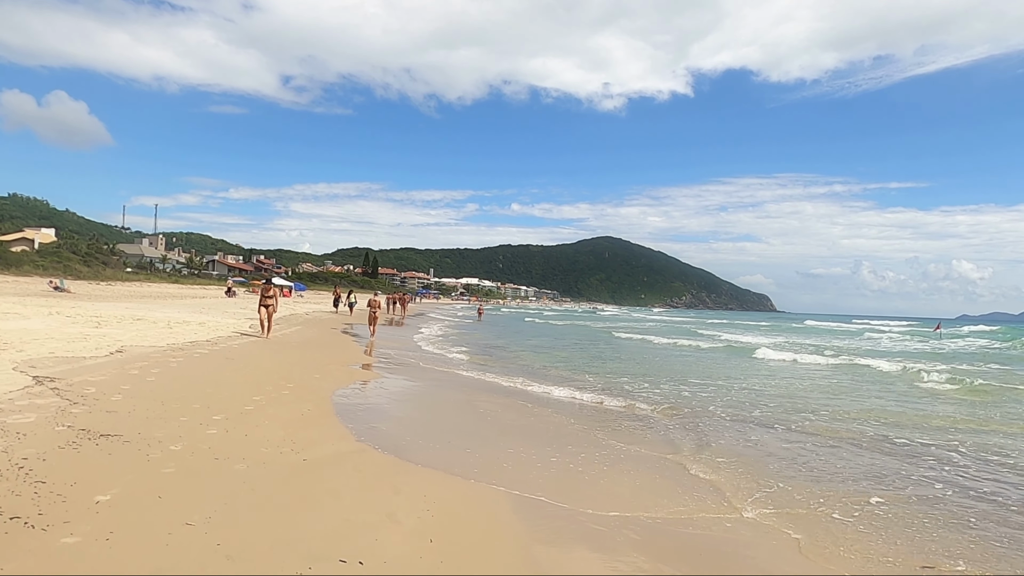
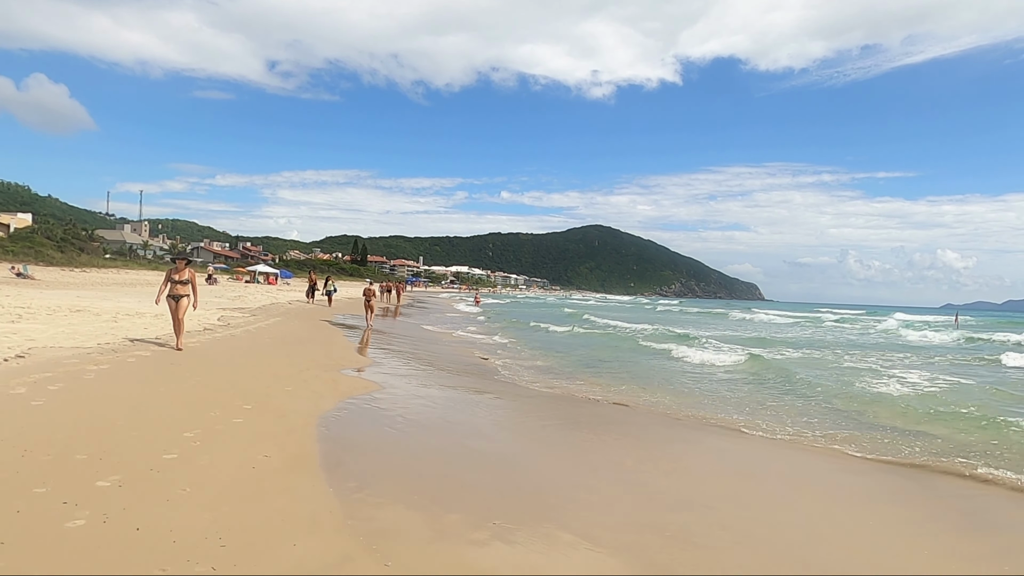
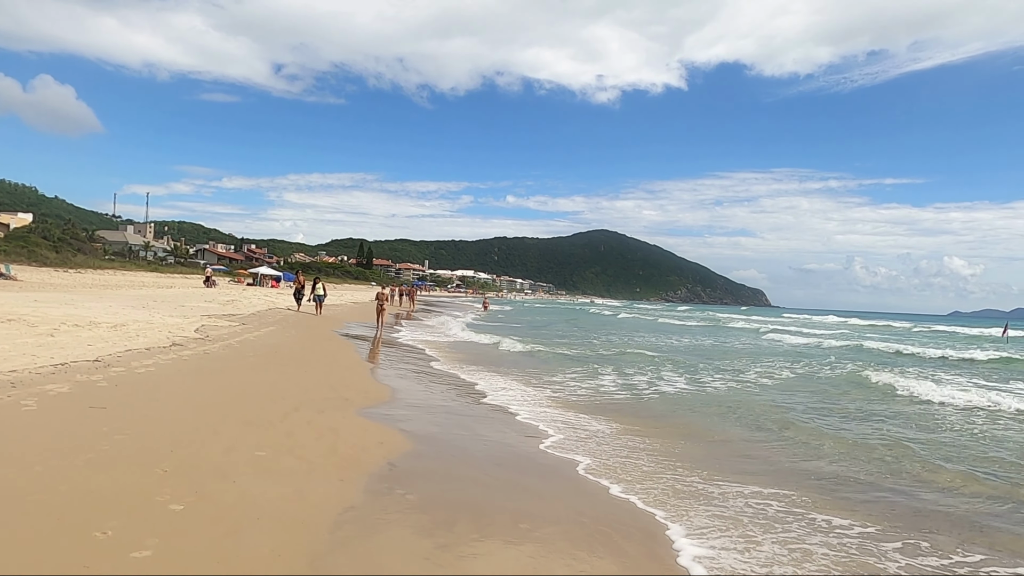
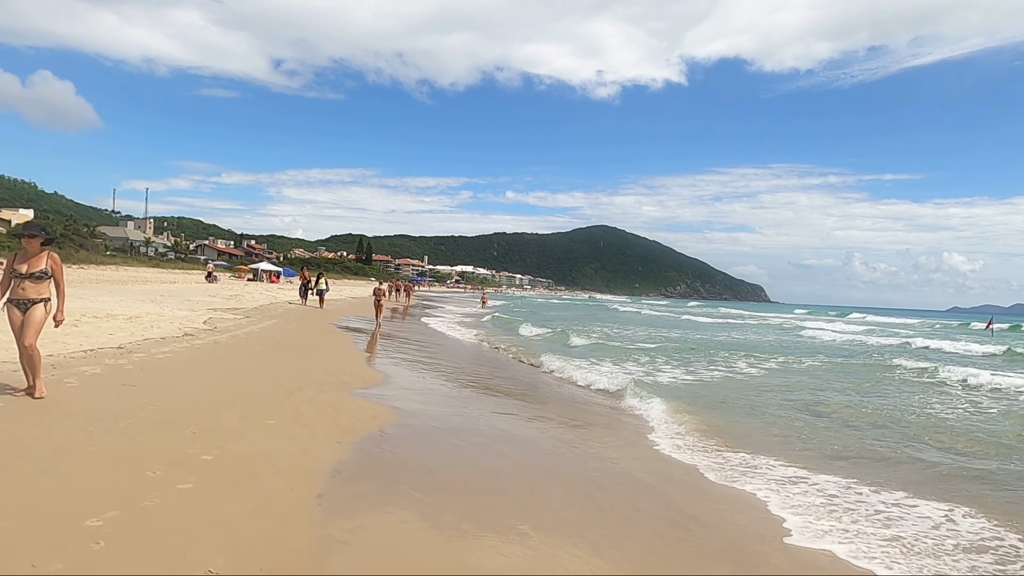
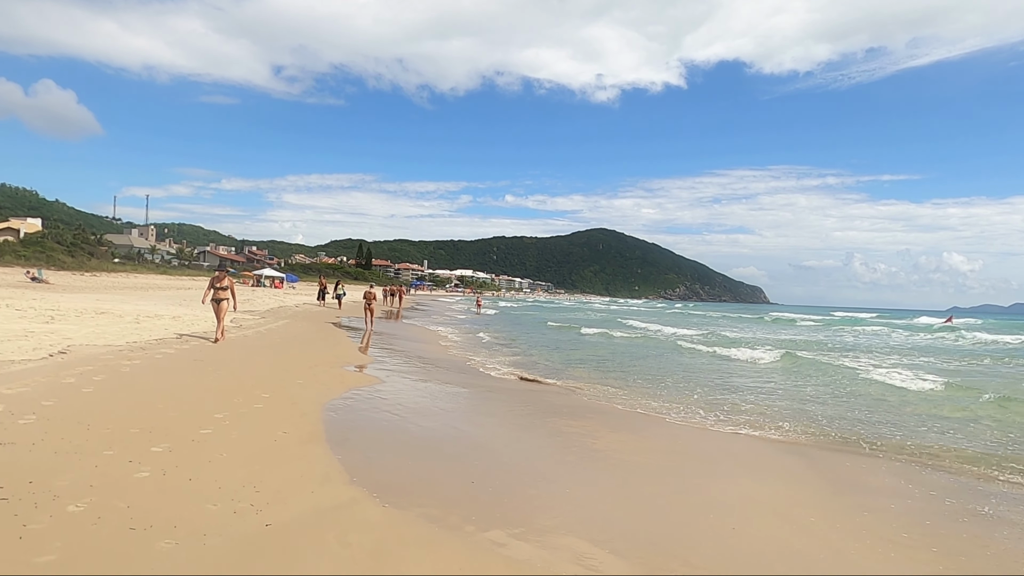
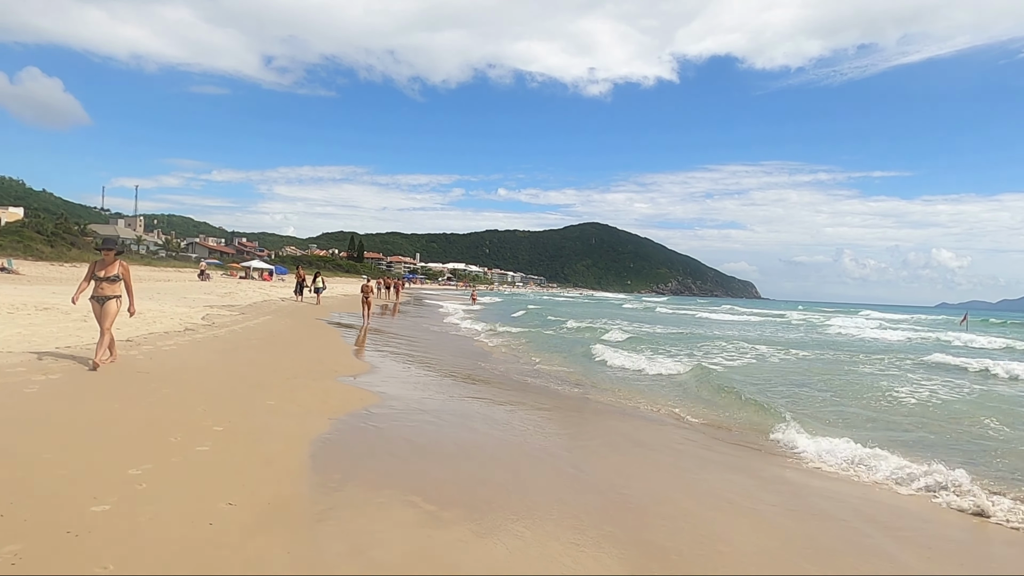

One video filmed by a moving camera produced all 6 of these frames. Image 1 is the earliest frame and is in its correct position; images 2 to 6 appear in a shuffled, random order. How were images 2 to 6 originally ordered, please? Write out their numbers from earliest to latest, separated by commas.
5, 2, 6, 4, 3
